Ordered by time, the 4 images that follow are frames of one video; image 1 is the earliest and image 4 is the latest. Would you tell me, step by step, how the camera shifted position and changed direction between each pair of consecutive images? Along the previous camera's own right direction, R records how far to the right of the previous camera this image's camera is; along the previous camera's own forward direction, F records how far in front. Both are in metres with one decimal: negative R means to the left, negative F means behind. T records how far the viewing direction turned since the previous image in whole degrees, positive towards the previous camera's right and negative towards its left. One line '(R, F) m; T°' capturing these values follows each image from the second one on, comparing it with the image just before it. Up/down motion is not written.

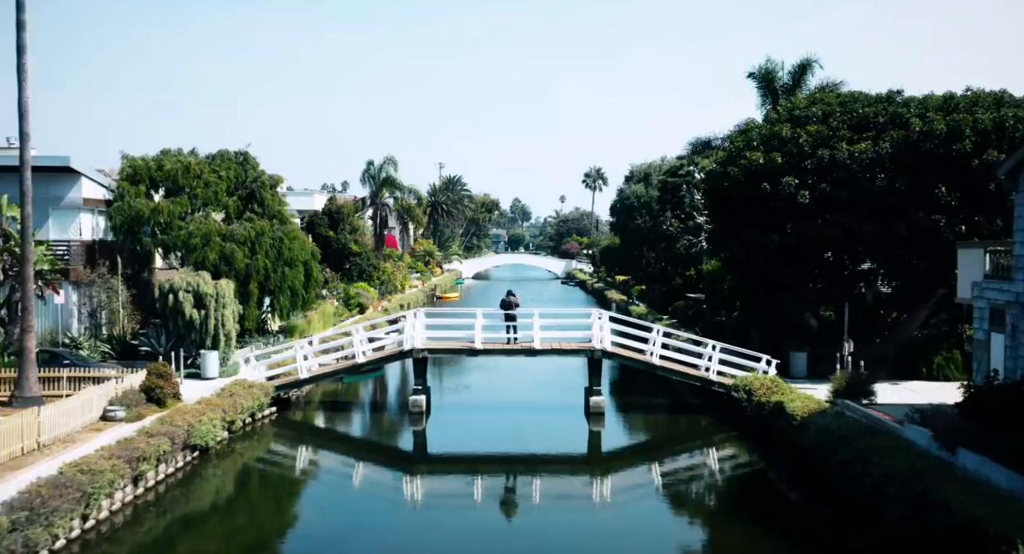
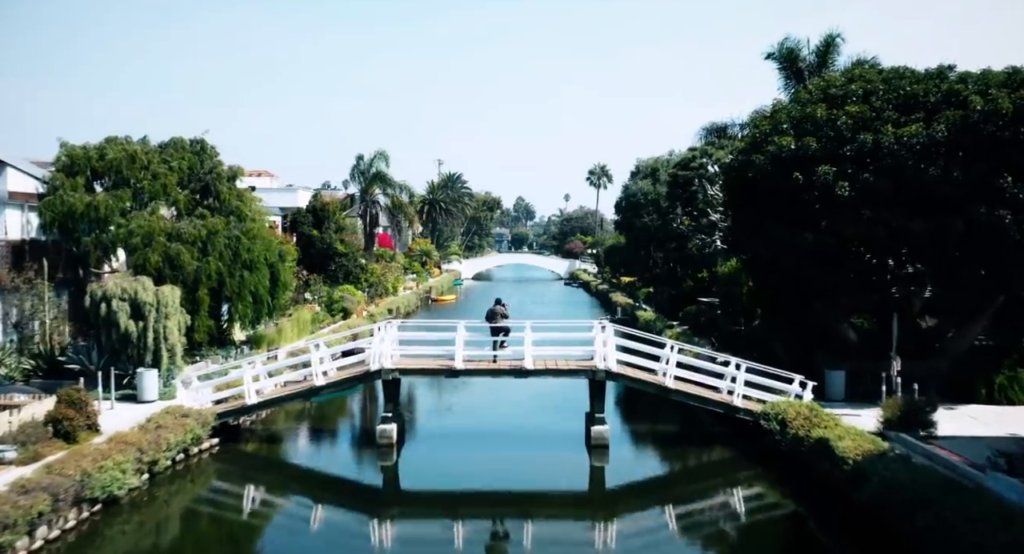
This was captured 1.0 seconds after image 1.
(+0.5, +4.1) m; 0°
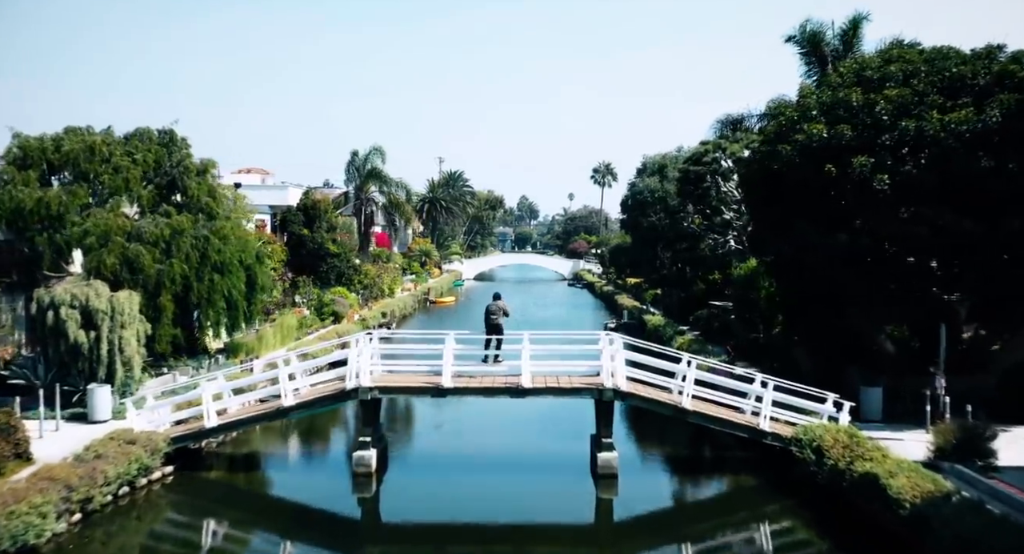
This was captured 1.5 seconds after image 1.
(+0.2, +2.7) m; 0°
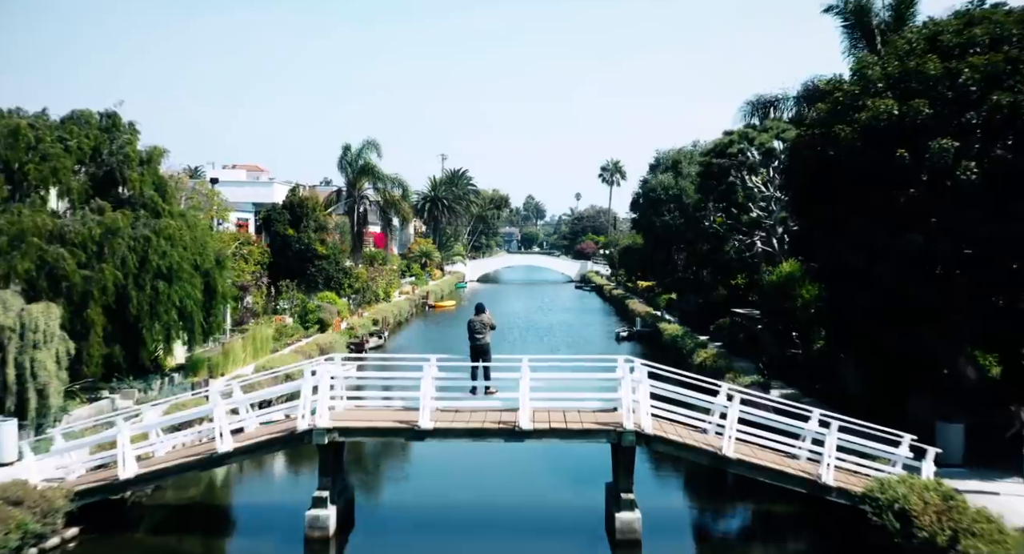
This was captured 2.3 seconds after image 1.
(+0.2, +4.1) m; 0°
